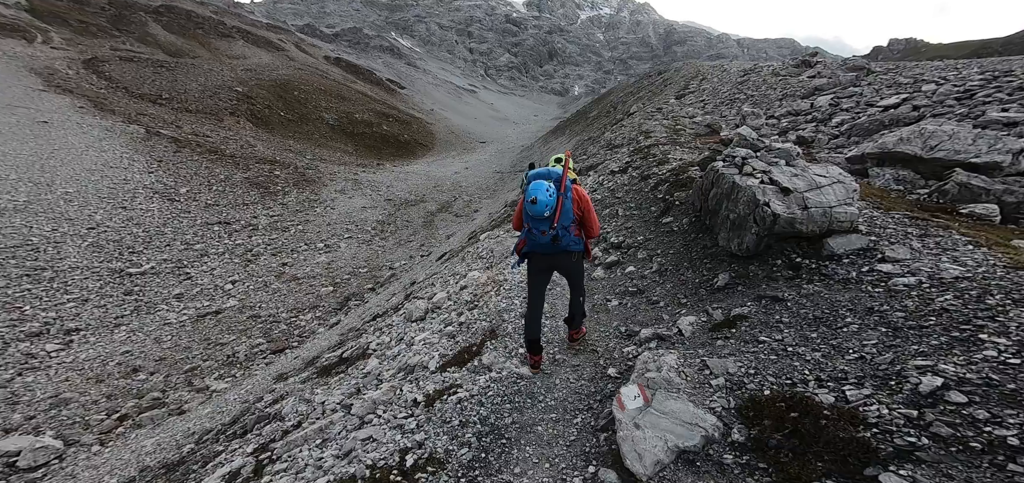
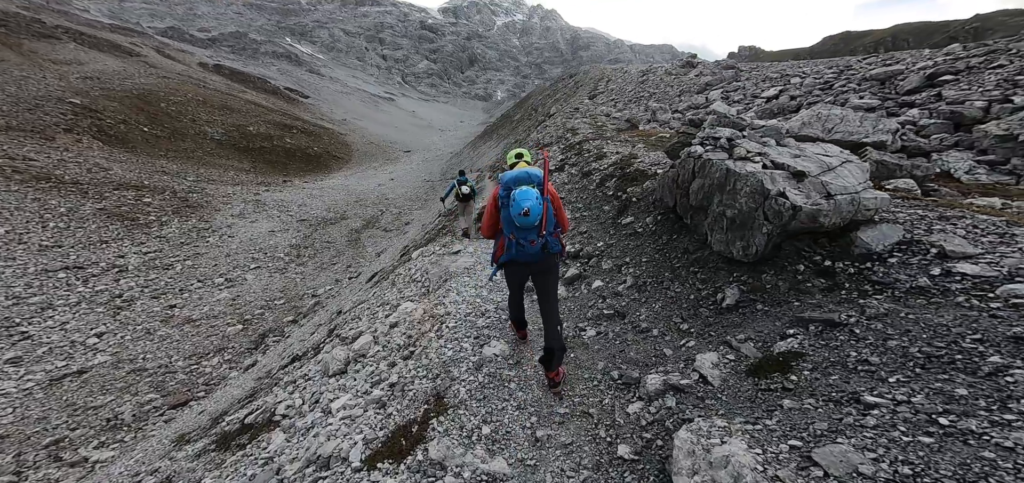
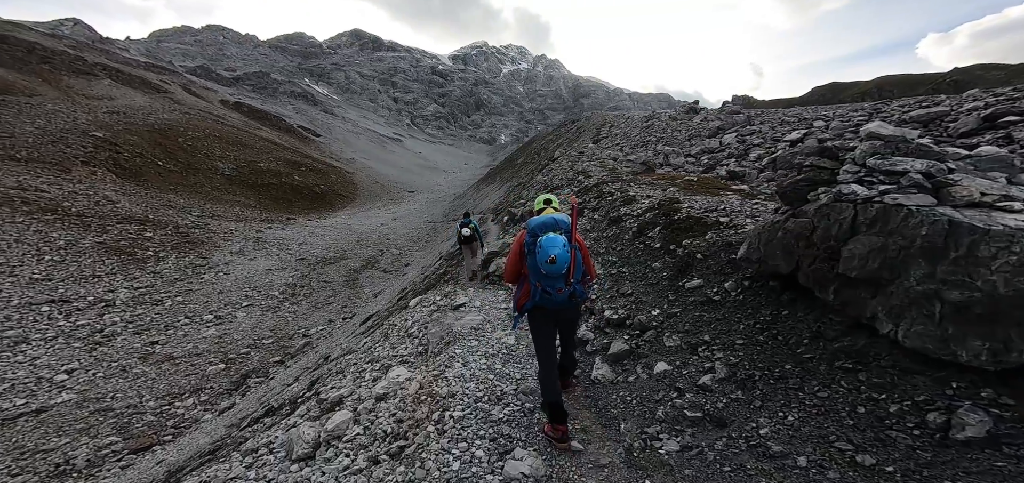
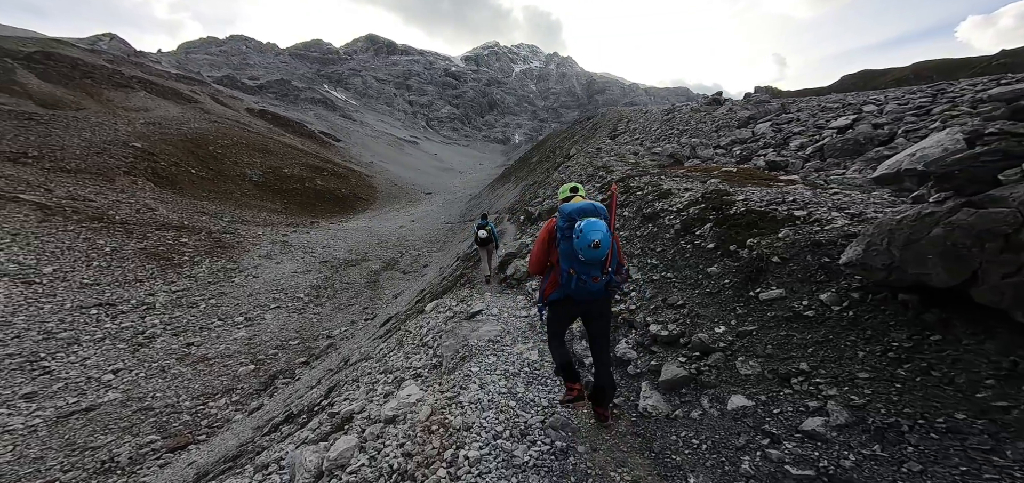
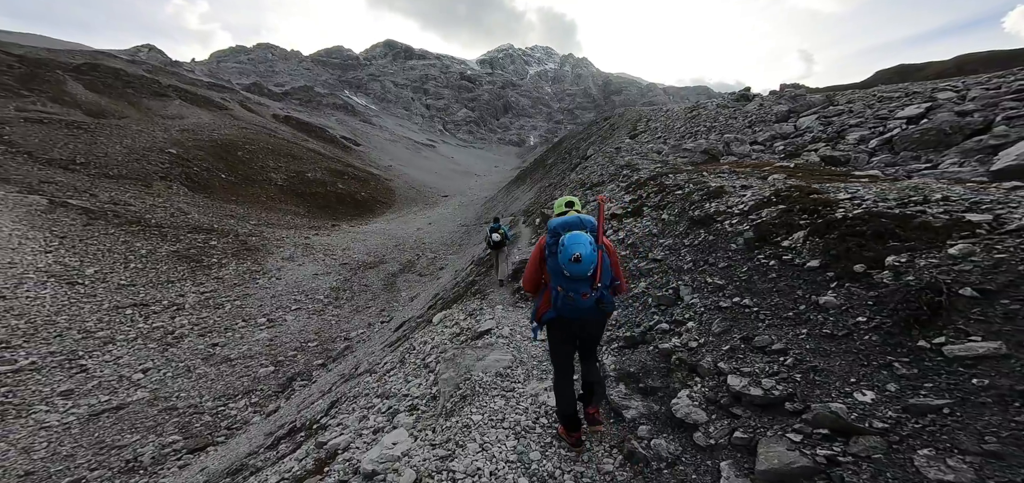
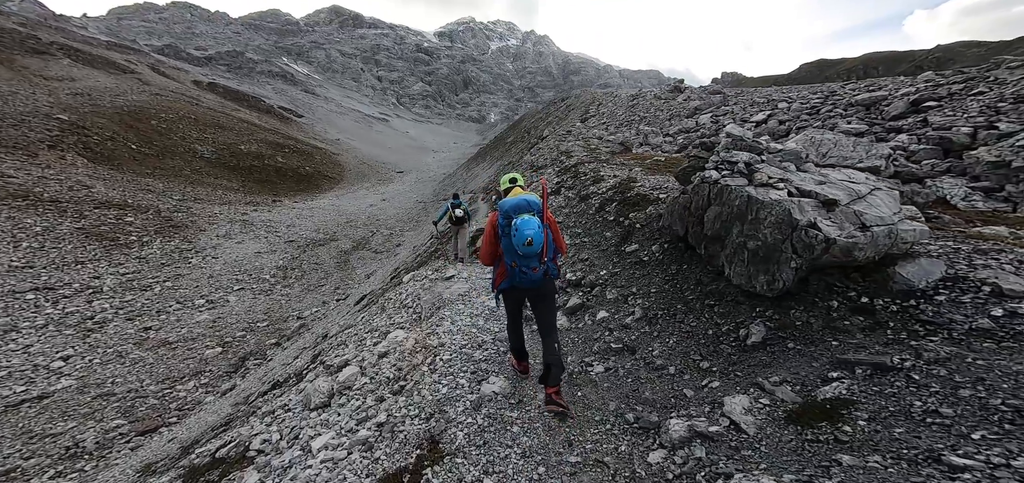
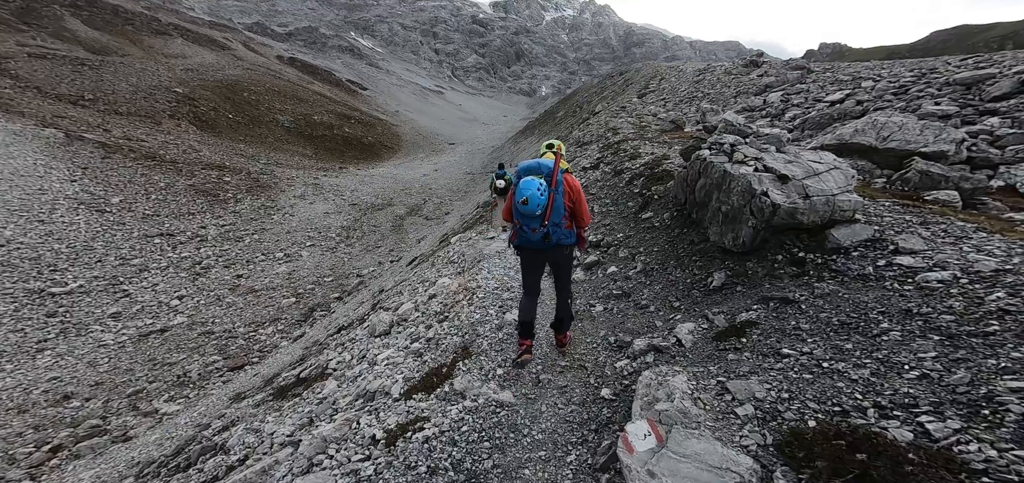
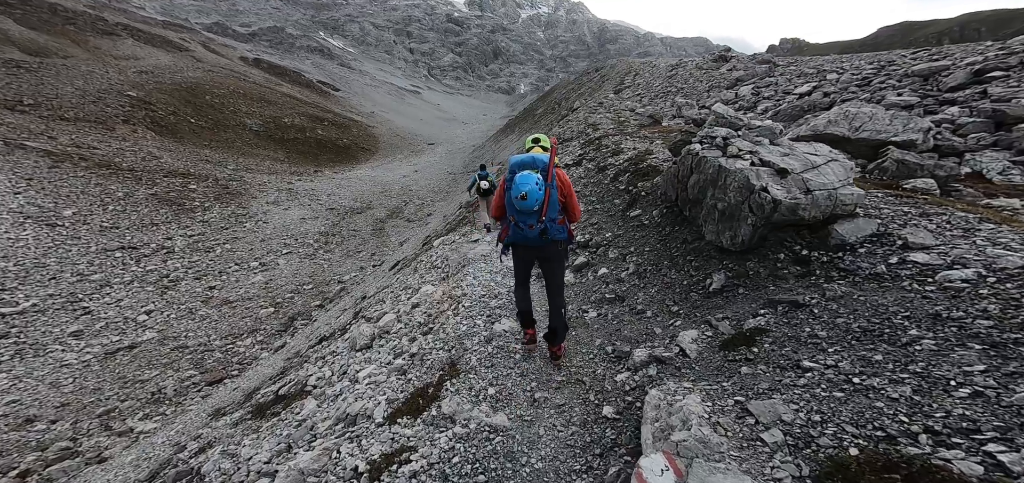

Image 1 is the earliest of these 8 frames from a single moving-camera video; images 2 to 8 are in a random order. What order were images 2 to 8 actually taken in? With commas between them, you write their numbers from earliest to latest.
7, 8, 2, 6, 3, 4, 5
